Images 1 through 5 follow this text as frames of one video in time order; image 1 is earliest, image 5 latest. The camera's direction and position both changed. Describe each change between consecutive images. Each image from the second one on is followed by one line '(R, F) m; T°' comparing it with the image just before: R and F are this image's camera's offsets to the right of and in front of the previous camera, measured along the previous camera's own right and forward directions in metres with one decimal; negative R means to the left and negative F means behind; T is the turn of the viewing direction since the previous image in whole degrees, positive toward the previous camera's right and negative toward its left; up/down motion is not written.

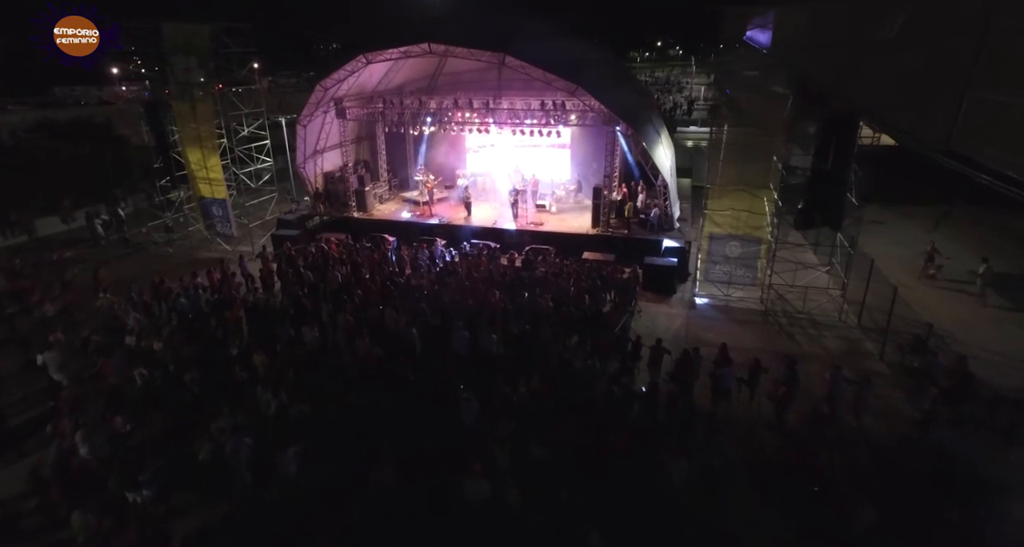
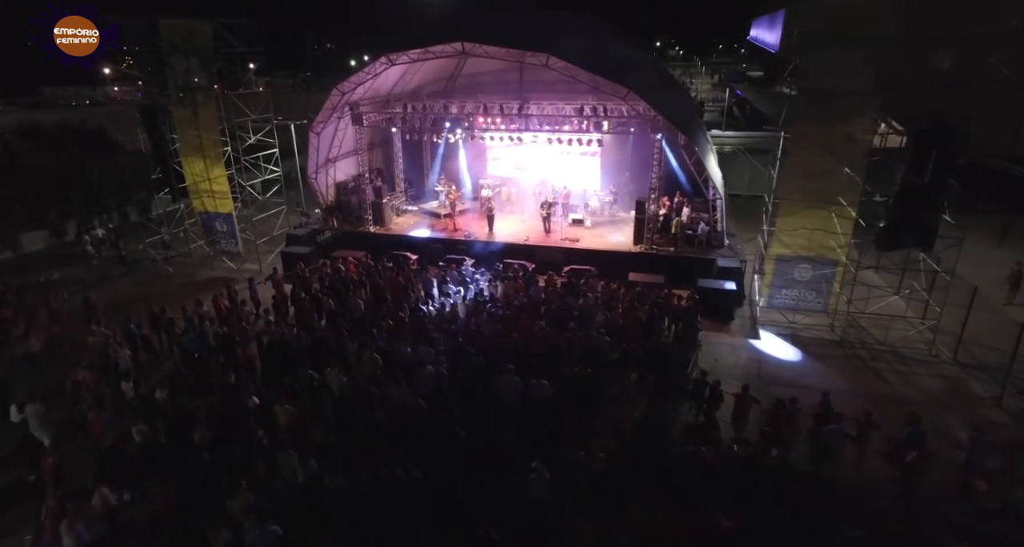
(-1.0, +1.2) m; 0°
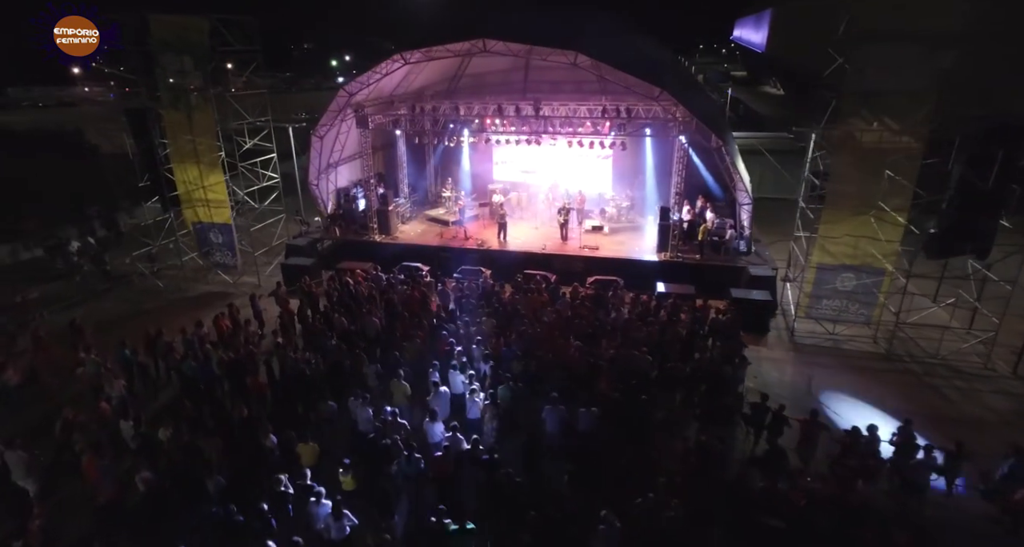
(-0.9, +0.7) m; +2°
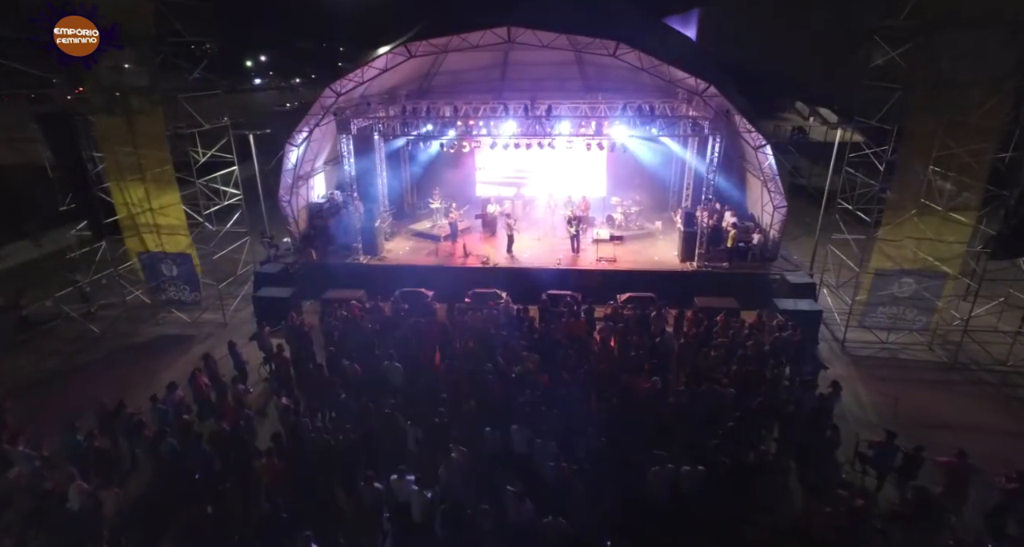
(-1.8, +1.5) m; +7°
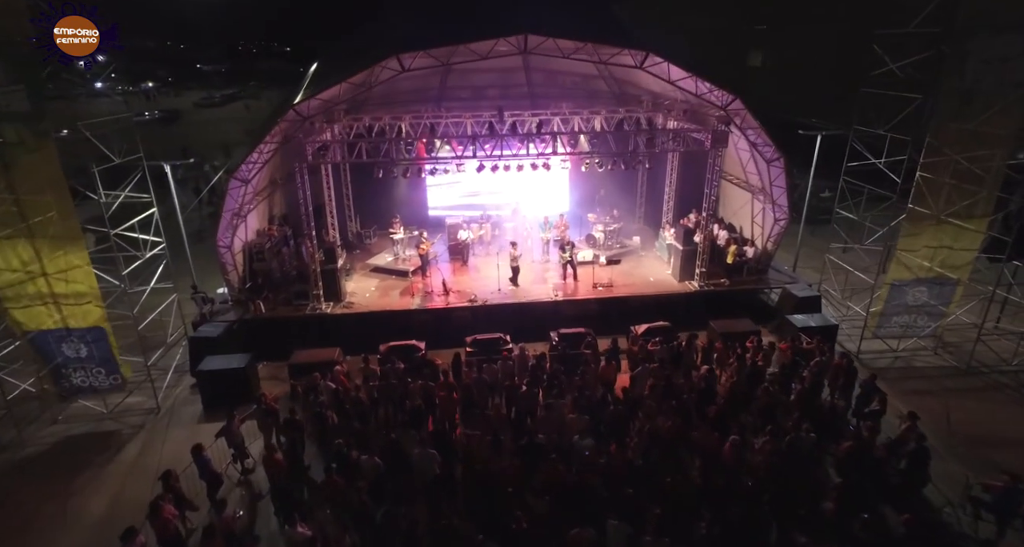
(-1.9, +1.4) m; +10°
